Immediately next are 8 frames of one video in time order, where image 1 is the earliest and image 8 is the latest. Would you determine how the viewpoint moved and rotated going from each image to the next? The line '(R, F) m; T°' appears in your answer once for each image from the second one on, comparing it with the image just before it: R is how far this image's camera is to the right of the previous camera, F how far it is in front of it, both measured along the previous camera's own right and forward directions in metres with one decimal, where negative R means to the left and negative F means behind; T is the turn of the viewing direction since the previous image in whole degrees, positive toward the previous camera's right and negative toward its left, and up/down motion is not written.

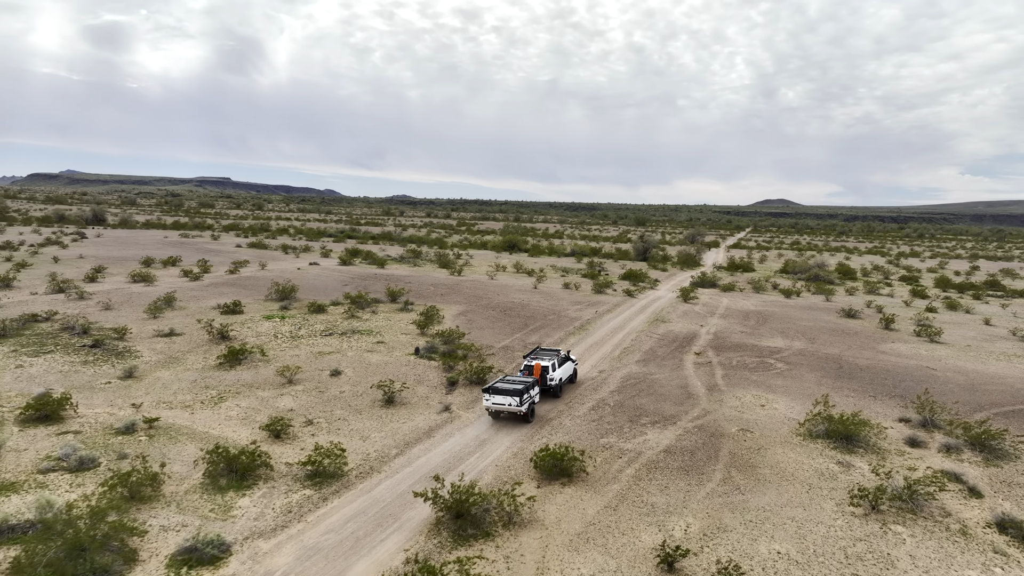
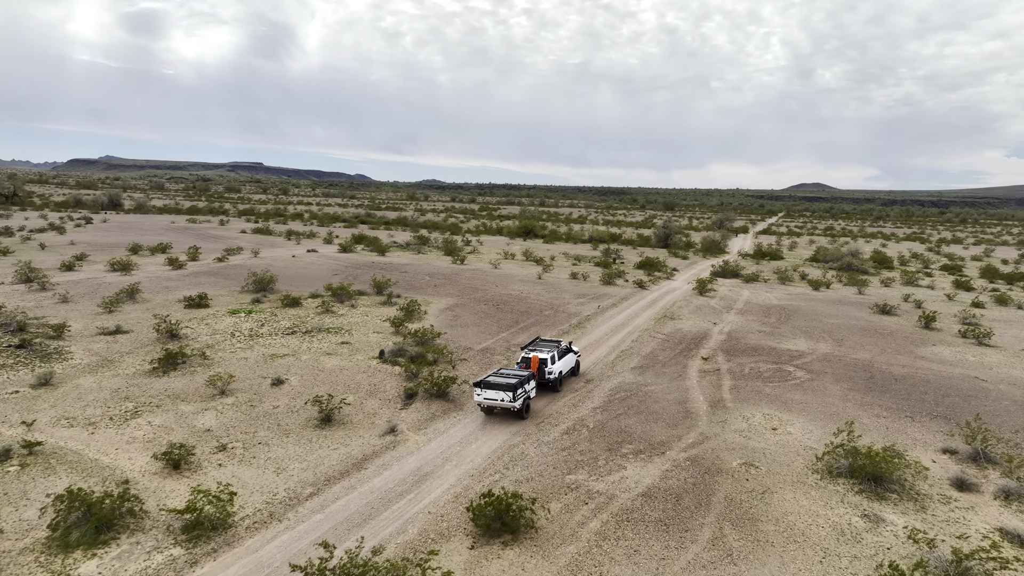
(+1.5, +3.1) m; -2°
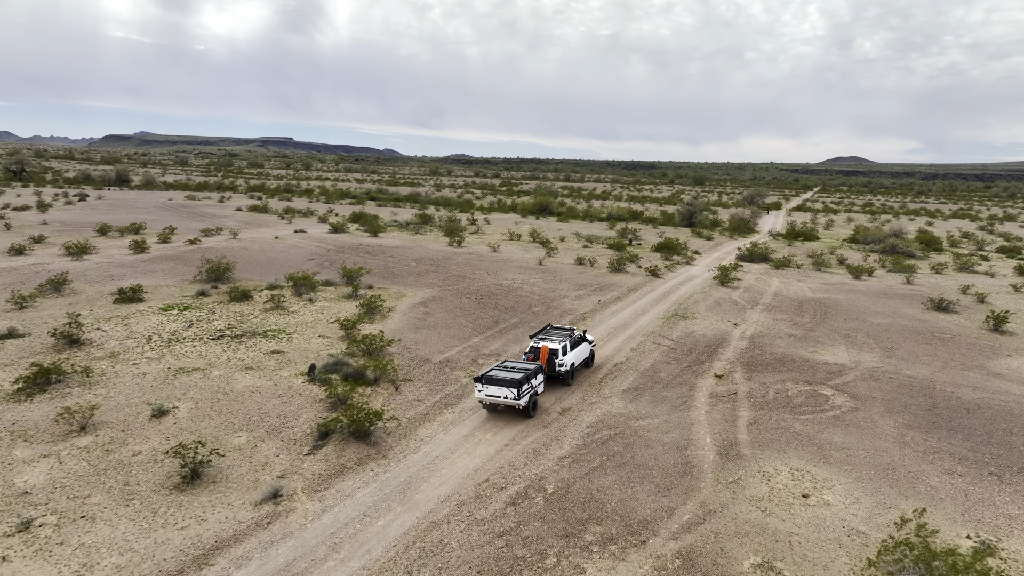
(+1.6, +4.4) m; -2°
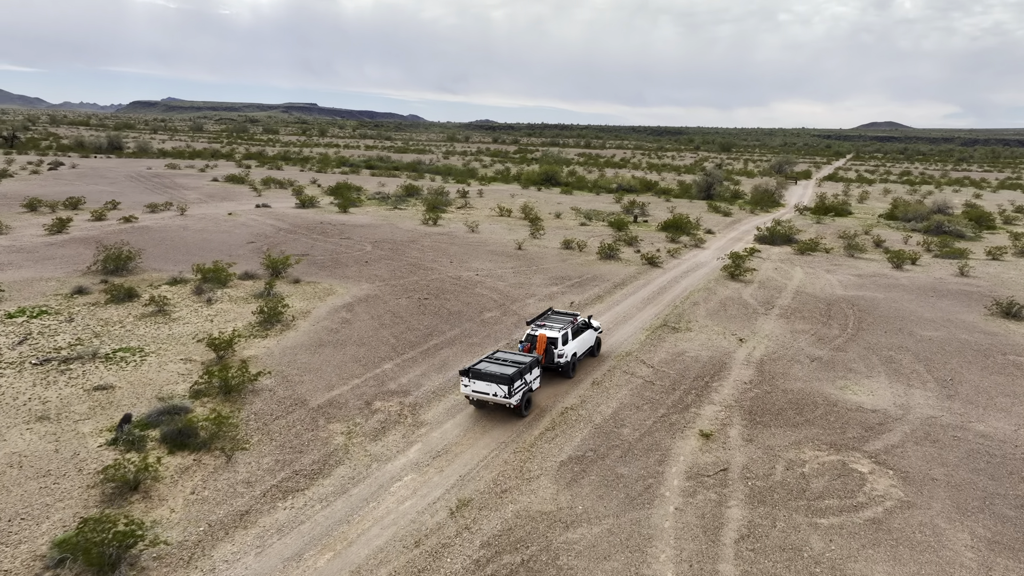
(+2.2, +5.4) m; -2°
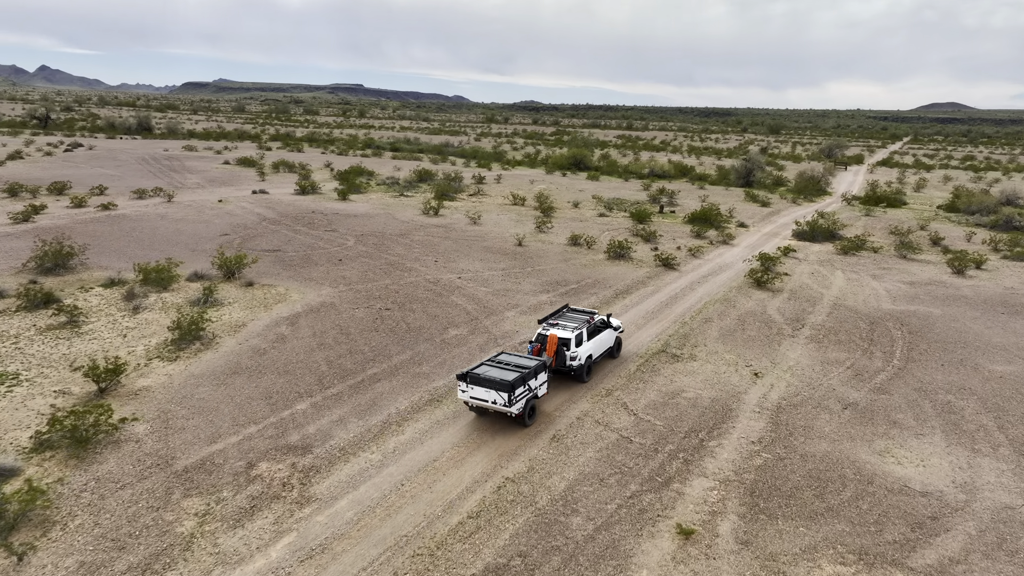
(+1.7, +3.4) m; -3°
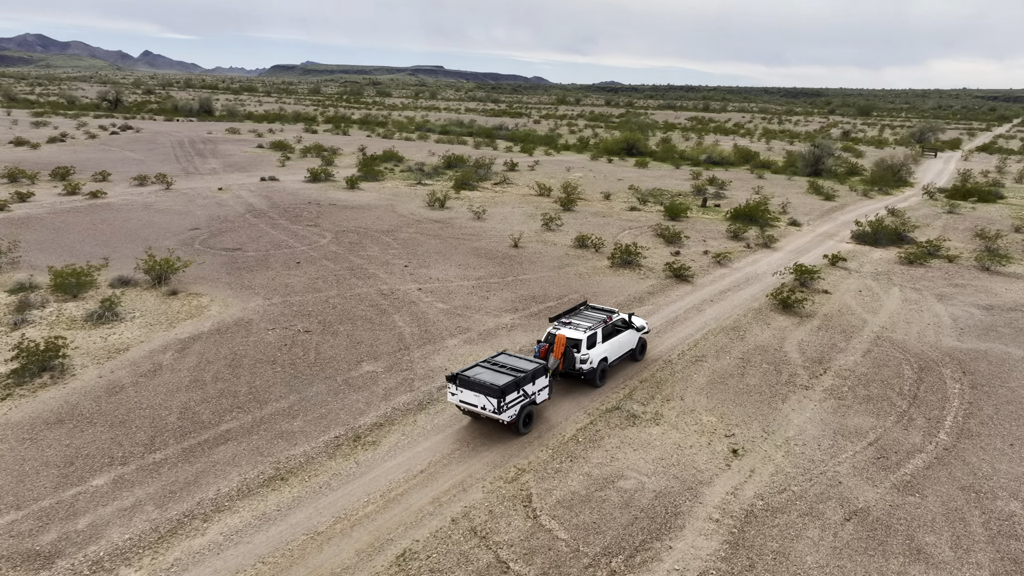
(+2.8, +3.7) m; -6°
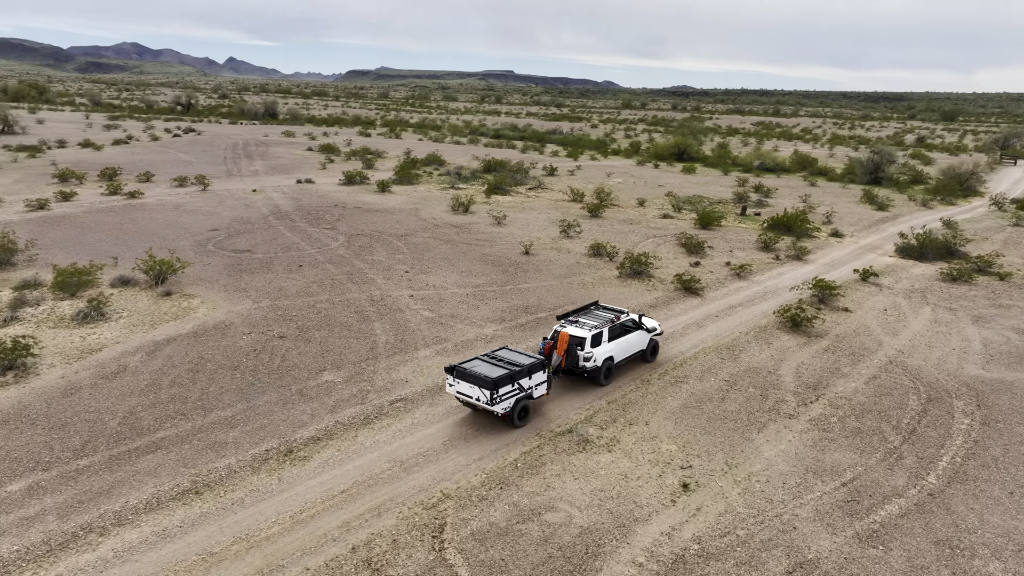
(+1.8, +0.7) m; -5°
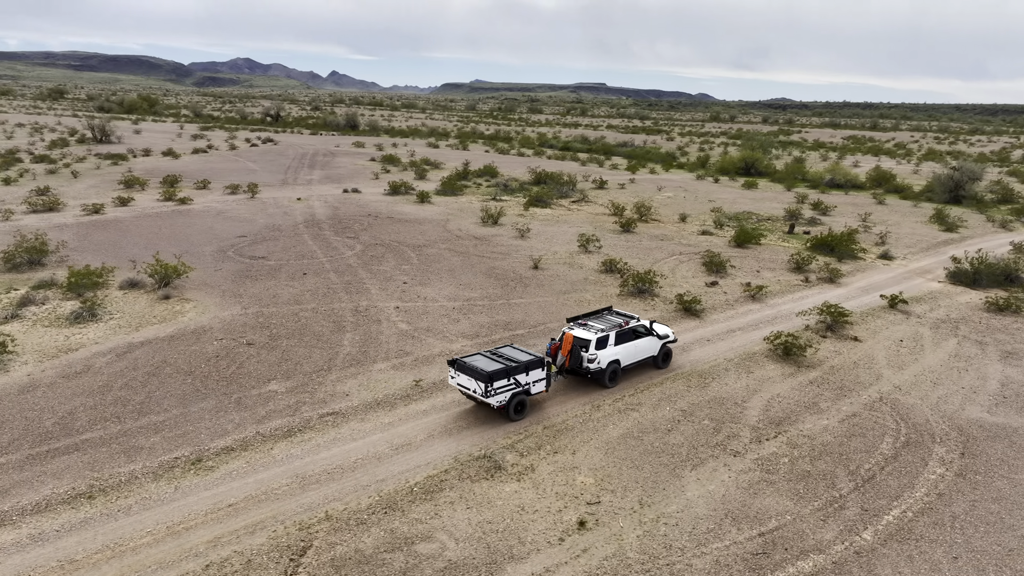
(+2.5, +0.6) m; -7°
